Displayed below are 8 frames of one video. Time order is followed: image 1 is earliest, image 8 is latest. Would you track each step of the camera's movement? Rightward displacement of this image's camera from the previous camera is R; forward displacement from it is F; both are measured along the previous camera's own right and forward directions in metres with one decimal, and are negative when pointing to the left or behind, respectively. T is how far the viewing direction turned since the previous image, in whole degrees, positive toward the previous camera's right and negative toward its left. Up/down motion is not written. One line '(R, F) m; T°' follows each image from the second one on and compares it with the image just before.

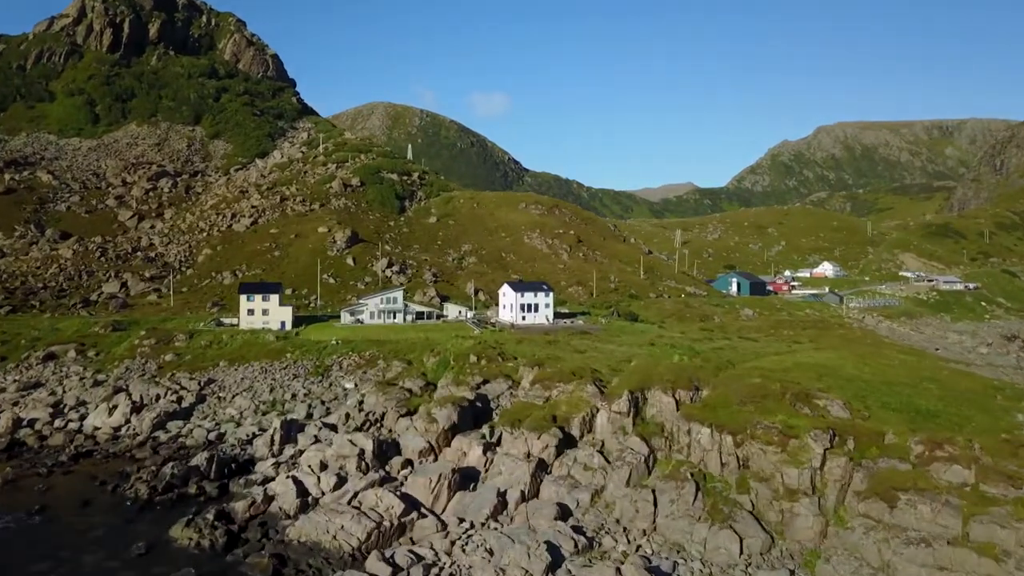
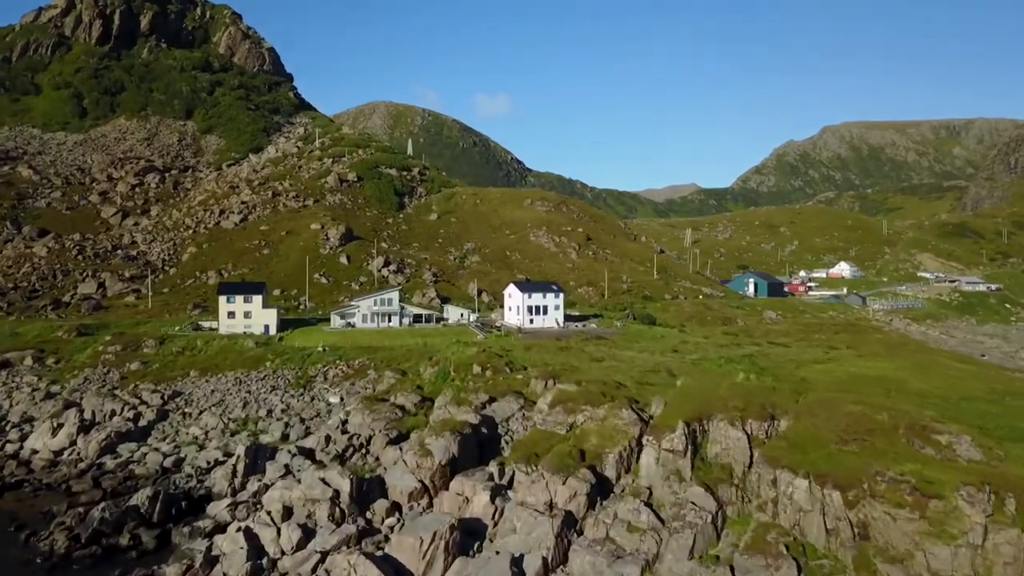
(-0.5, +9.2) m; 0°
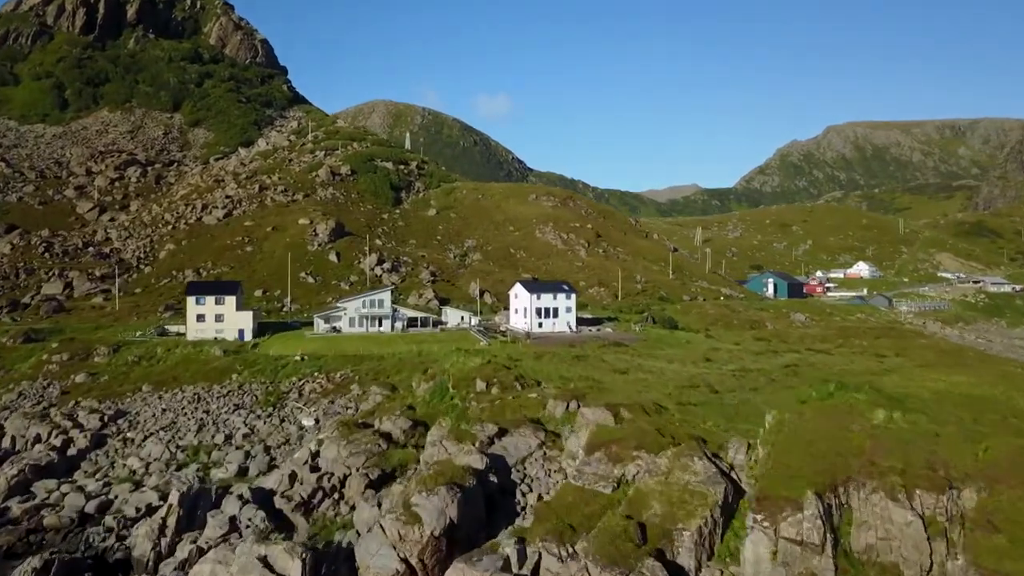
(-0.7, +10.6) m; 0°
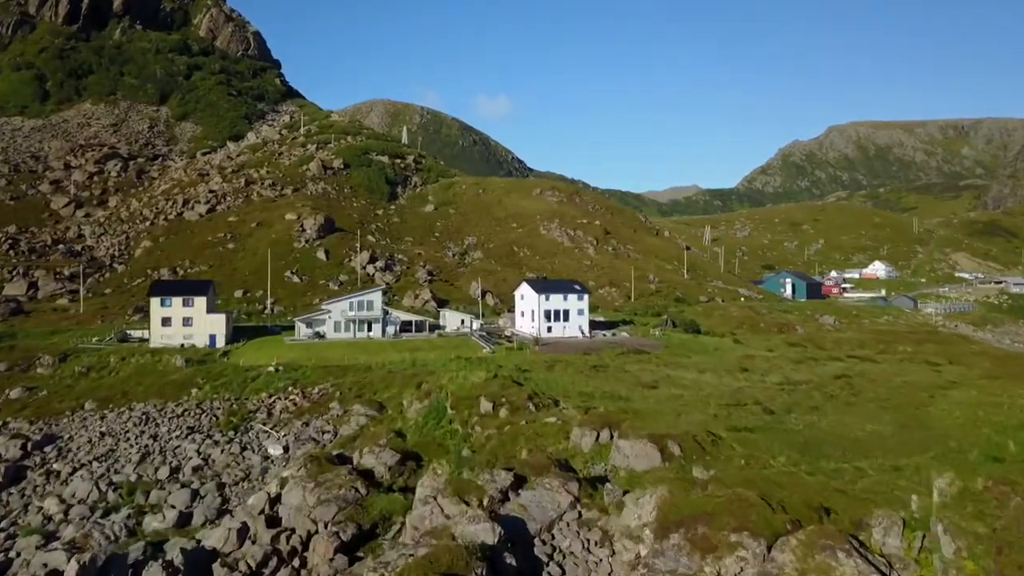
(-0.7, +9.2) m; 0°
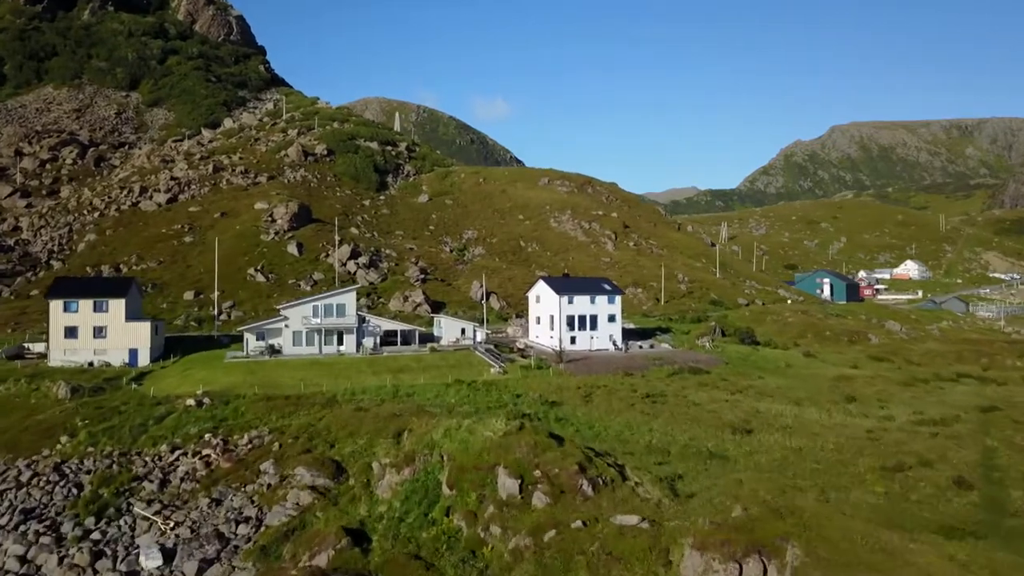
(-1.3, +16.8) m; 0°
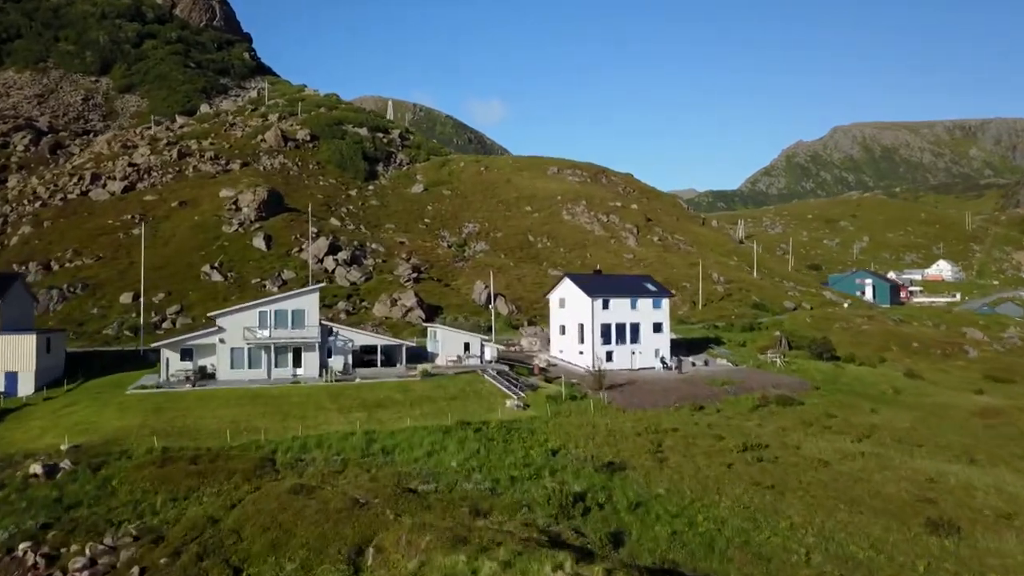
(-1.2, +14.6) m; 0°
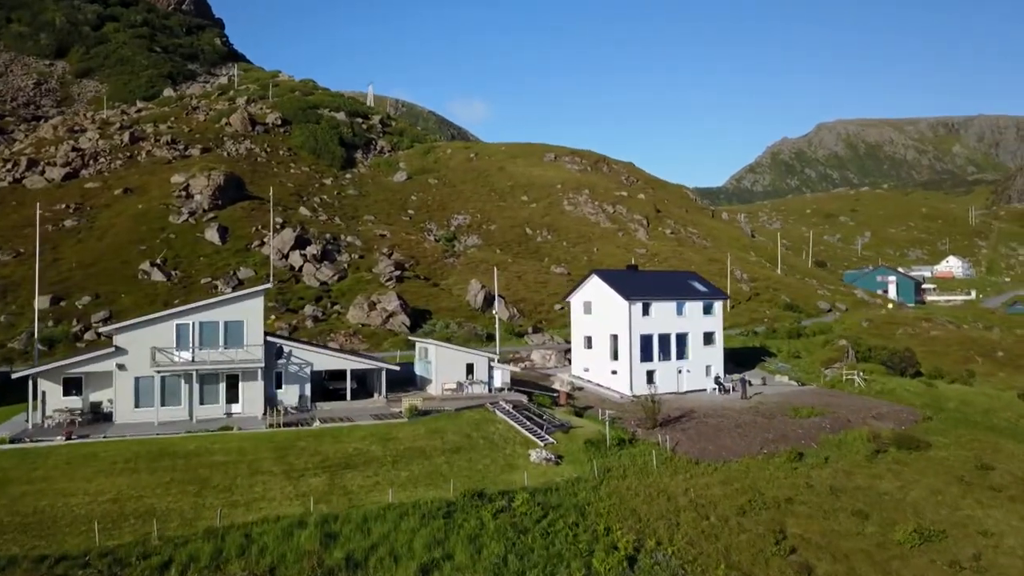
(-1.4, +11.0) m; +1°
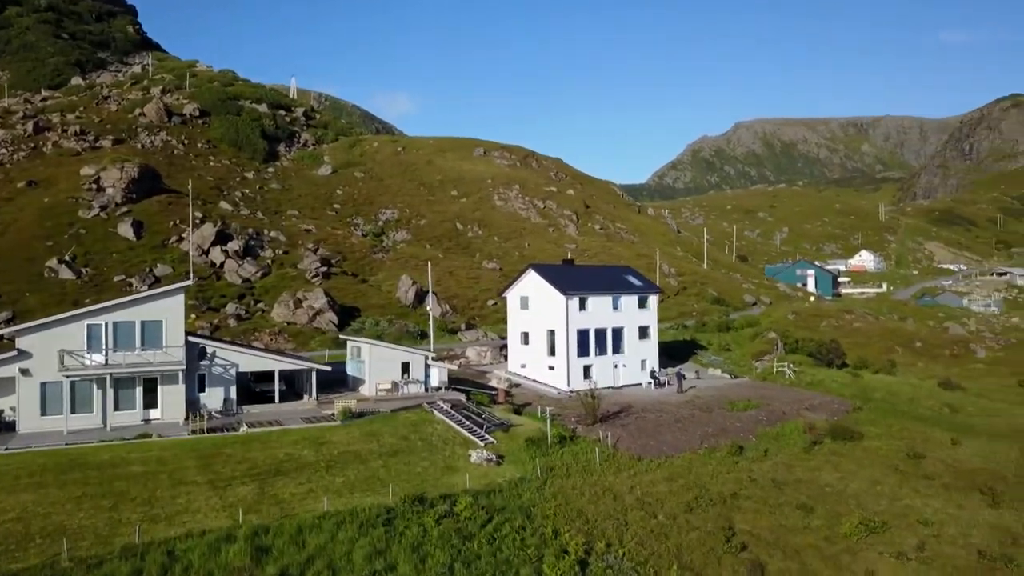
(-0.4, +0.9) m; +5°
